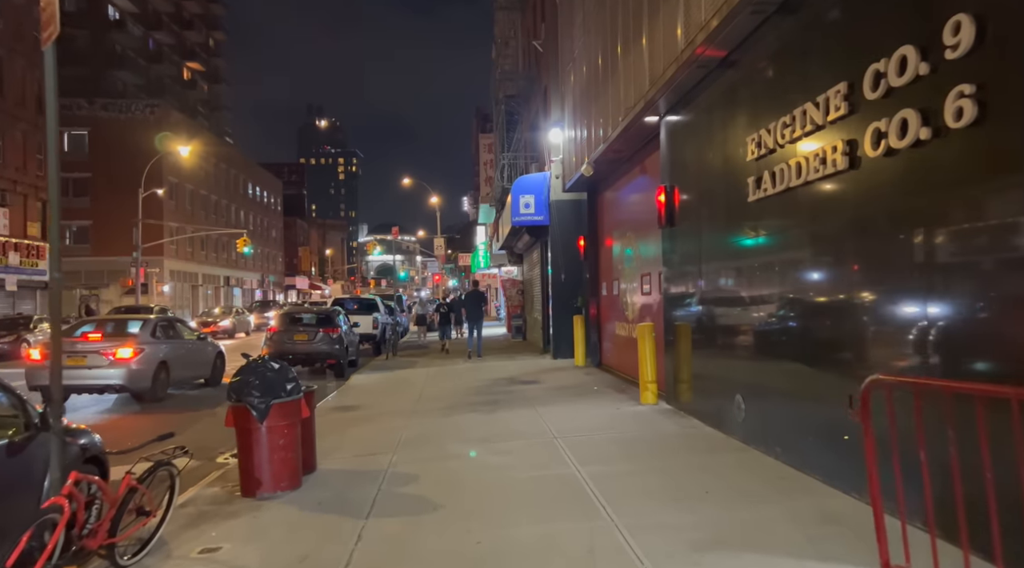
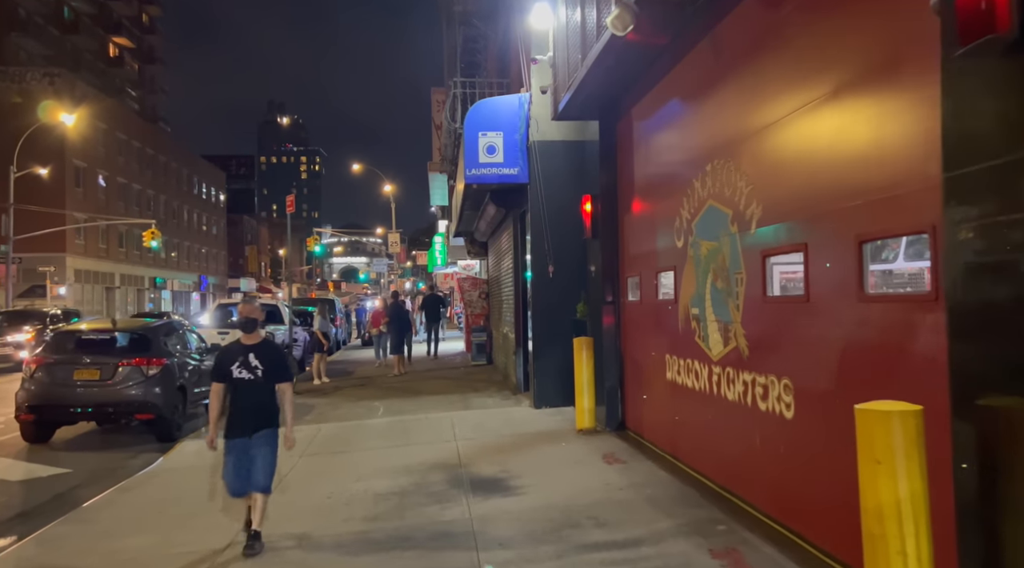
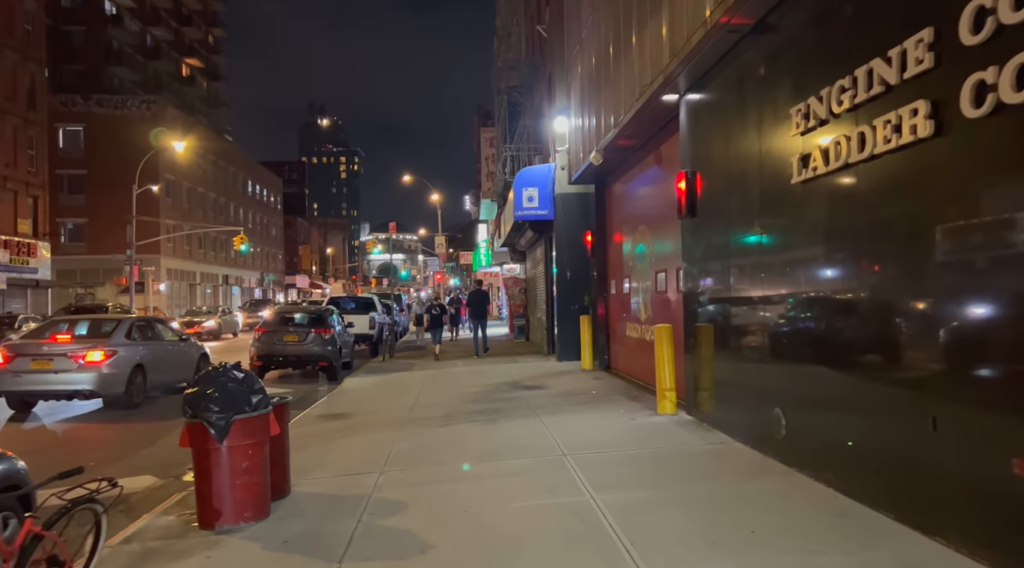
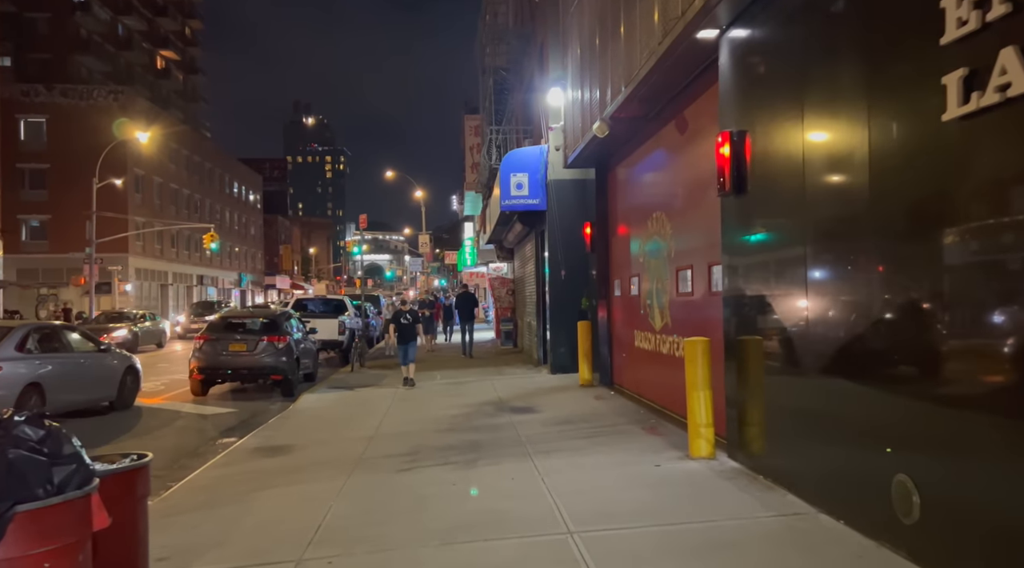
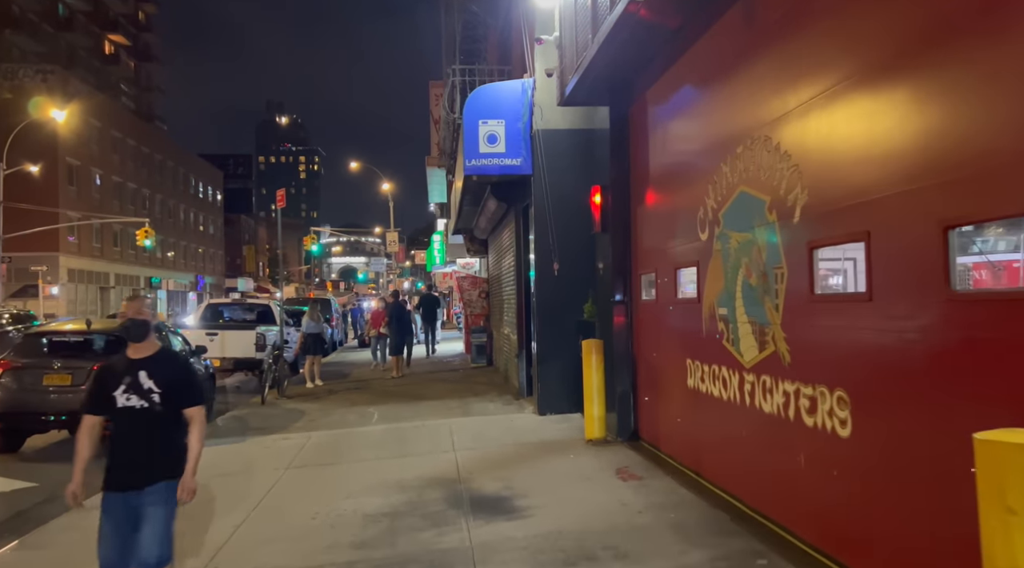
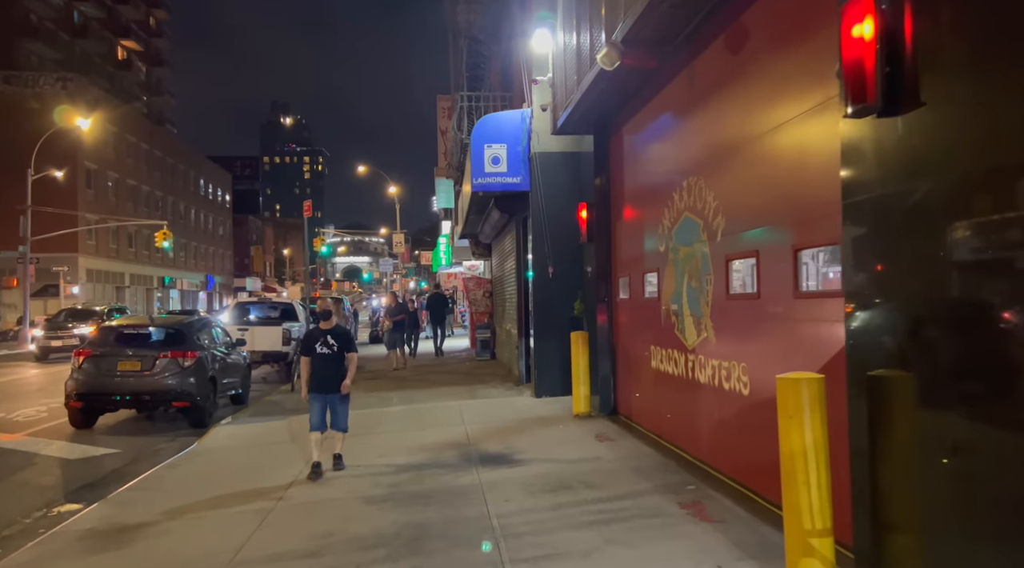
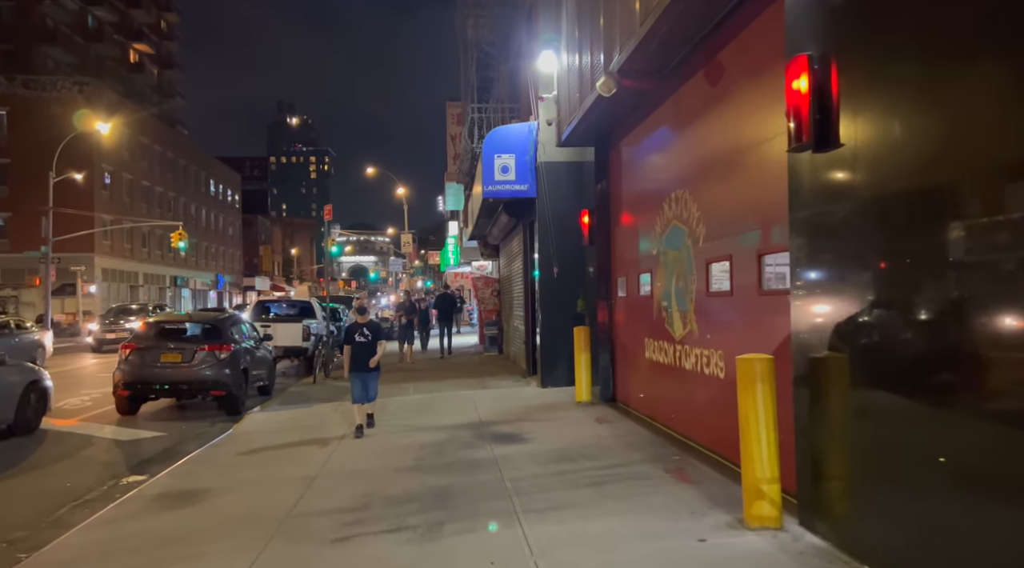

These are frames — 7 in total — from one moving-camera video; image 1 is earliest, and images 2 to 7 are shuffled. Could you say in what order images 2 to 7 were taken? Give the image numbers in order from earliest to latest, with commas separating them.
3, 4, 7, 6, 2, 5
